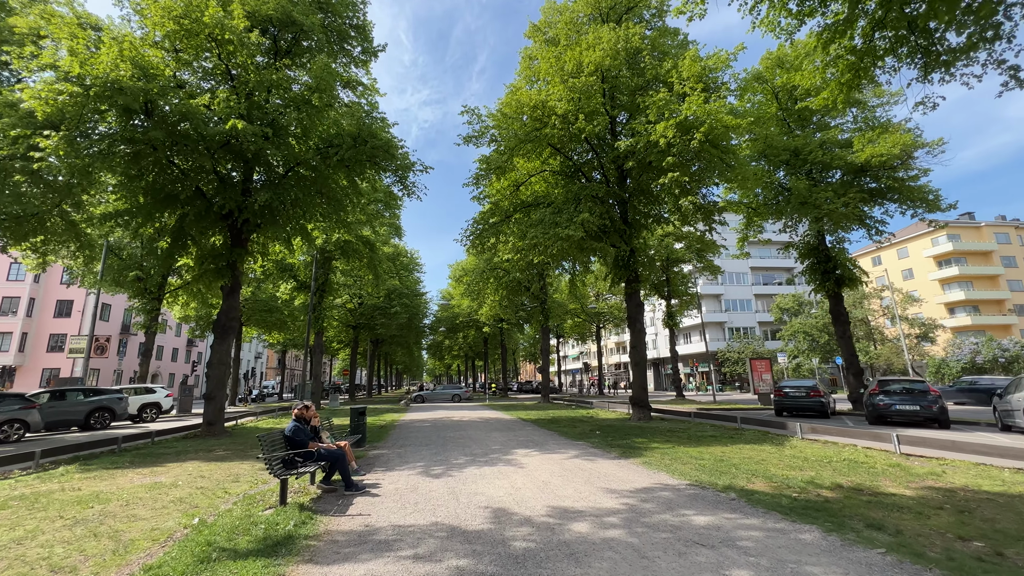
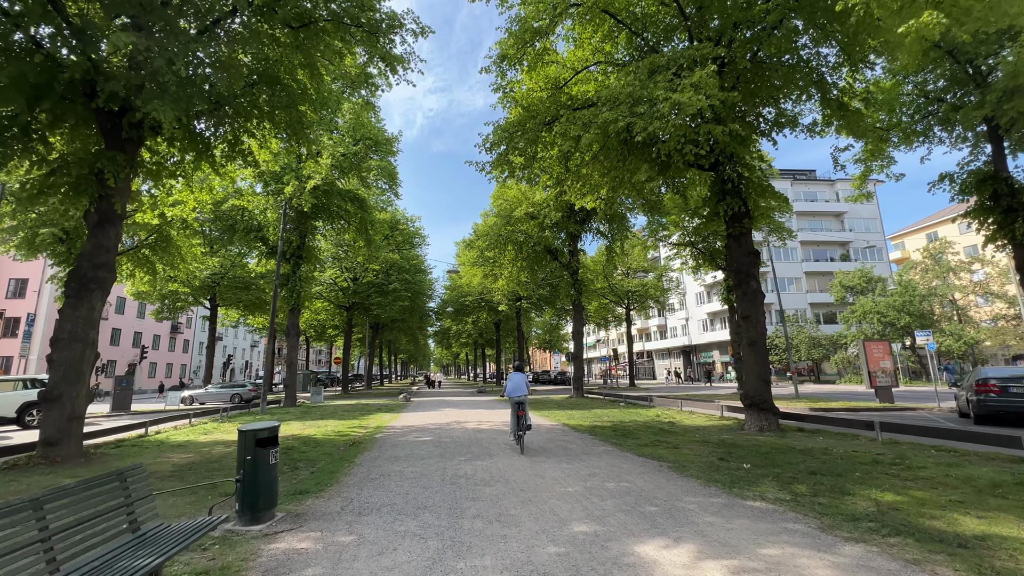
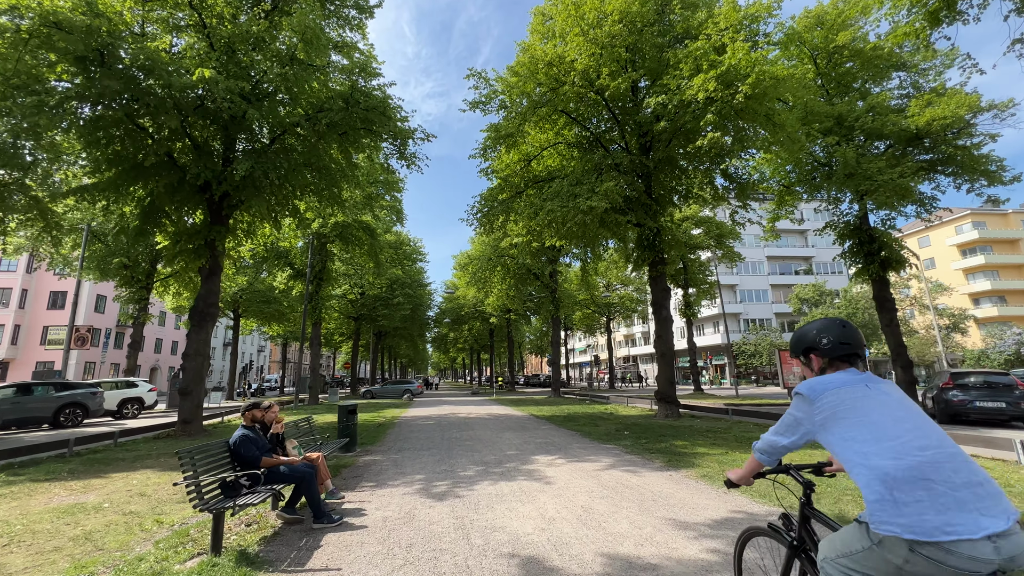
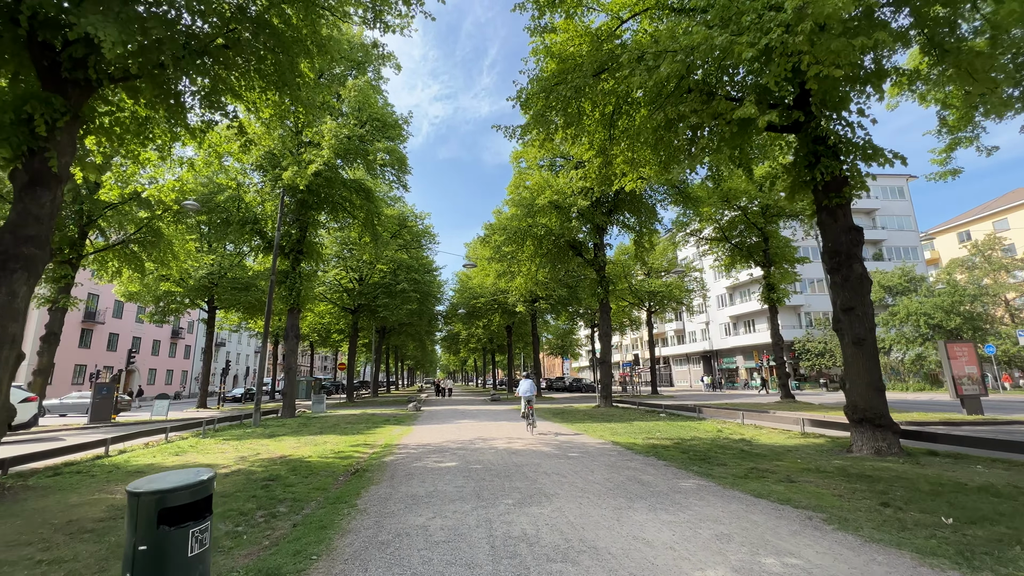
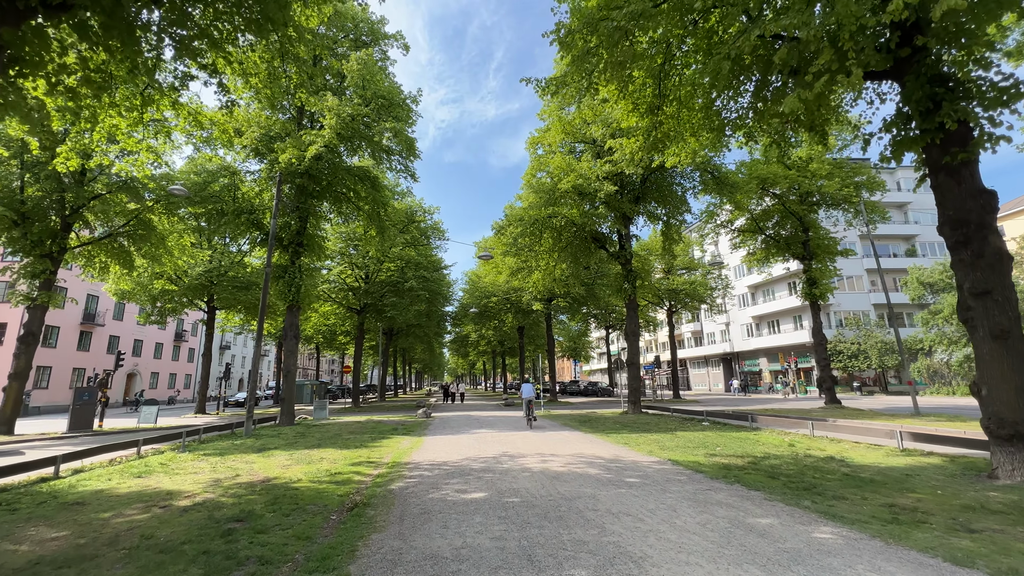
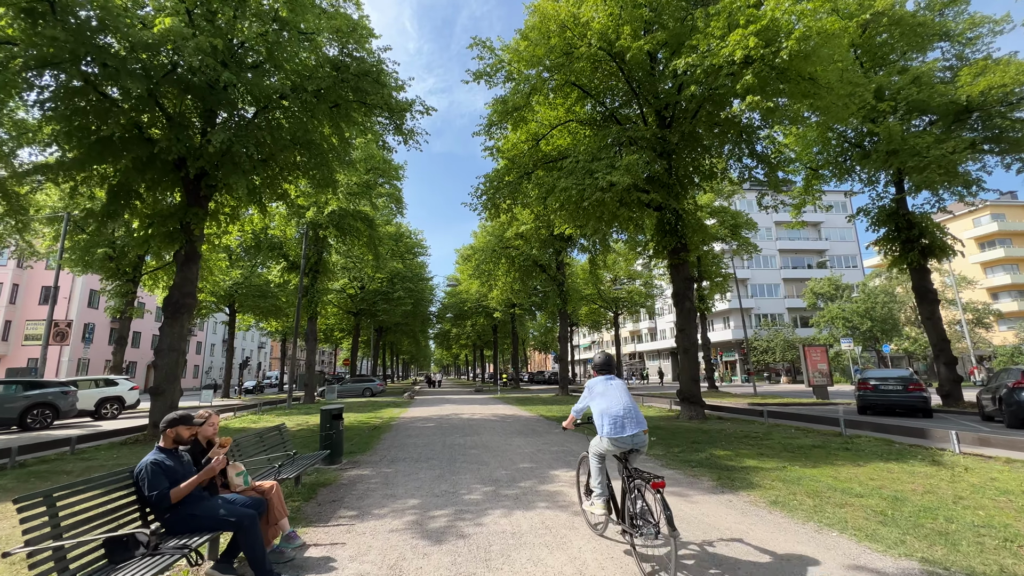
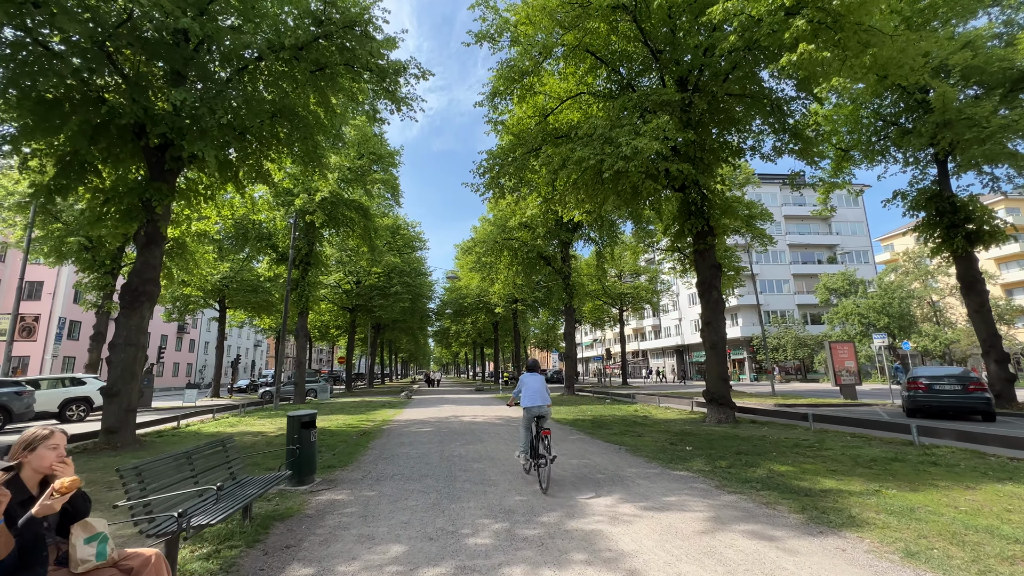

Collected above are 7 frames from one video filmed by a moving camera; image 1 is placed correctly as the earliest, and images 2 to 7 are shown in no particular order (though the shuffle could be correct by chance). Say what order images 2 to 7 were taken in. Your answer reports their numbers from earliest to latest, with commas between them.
3, 6, 7, 2, 4, 5
